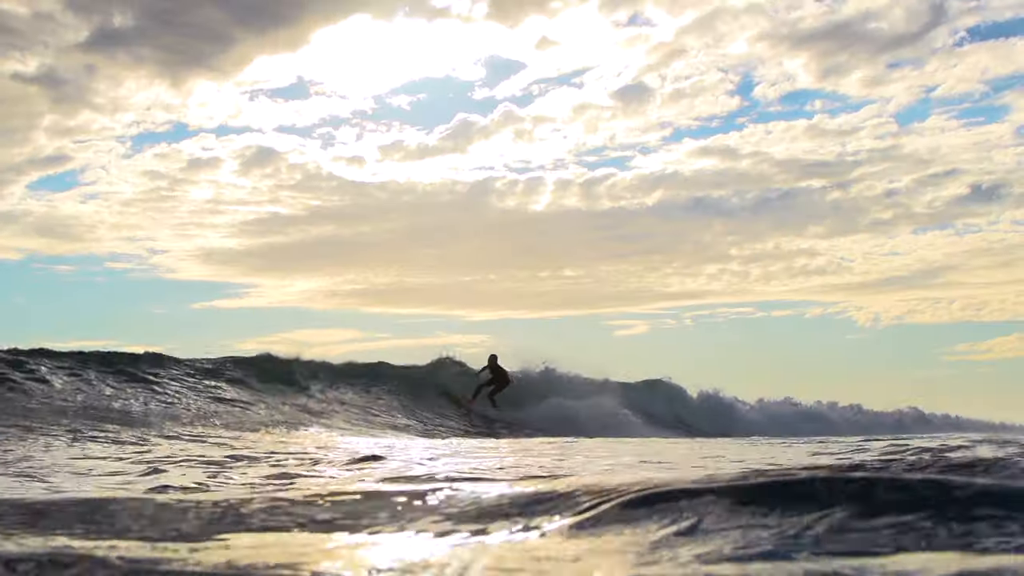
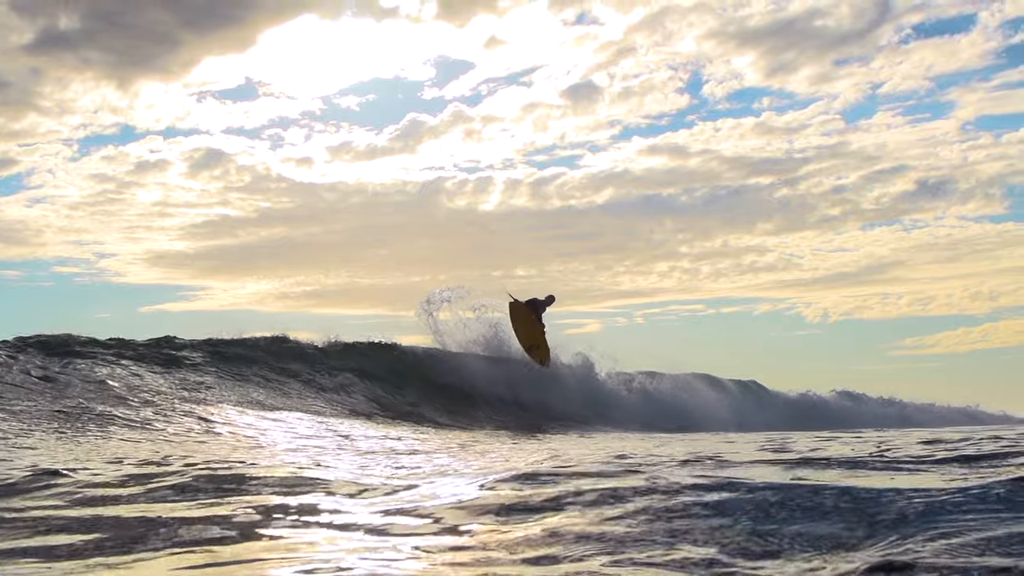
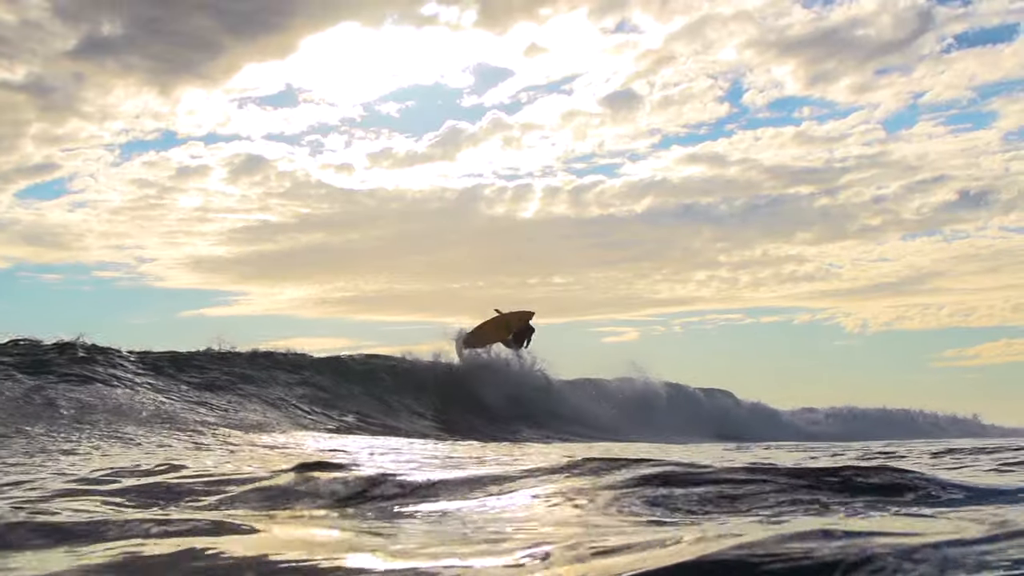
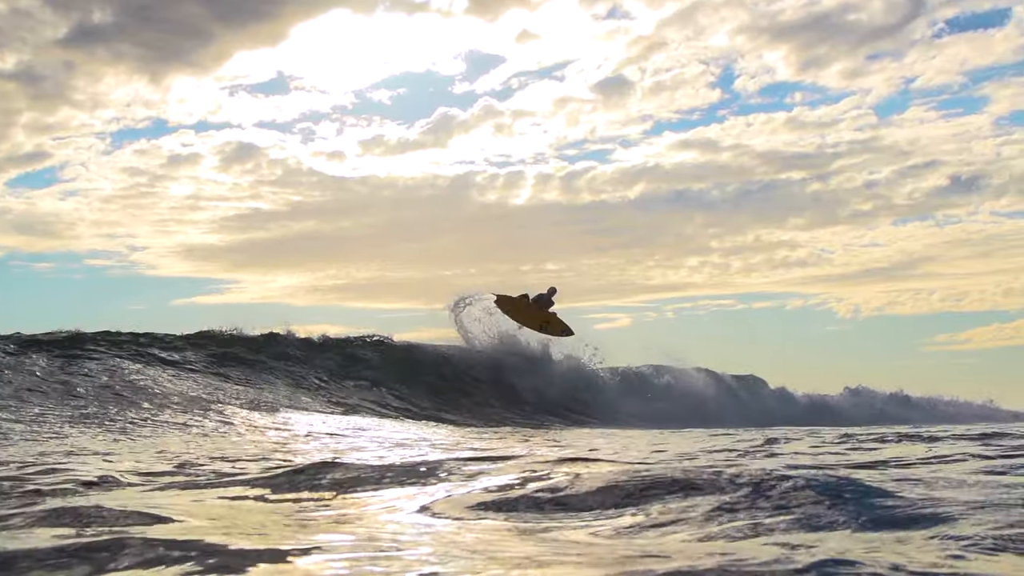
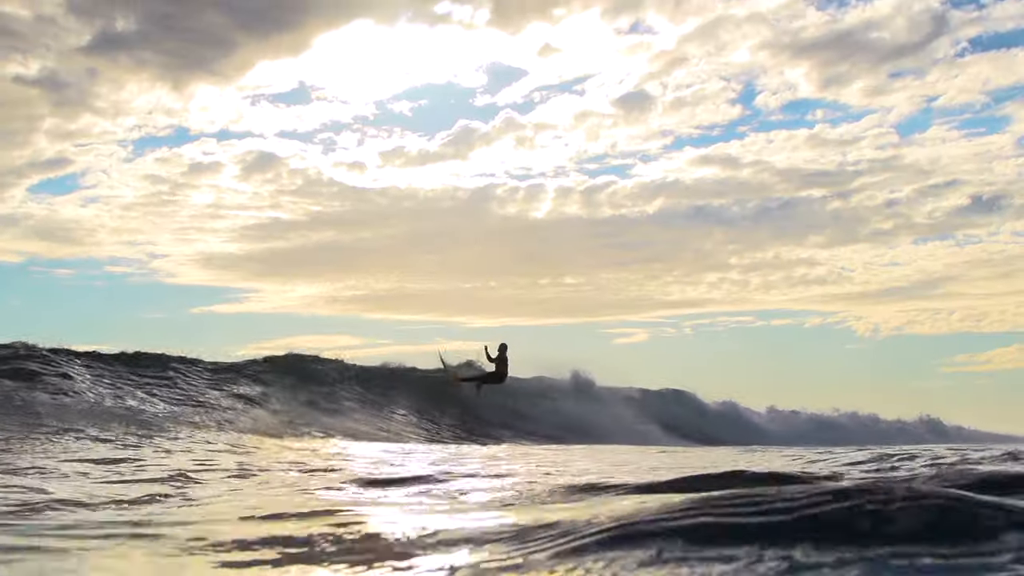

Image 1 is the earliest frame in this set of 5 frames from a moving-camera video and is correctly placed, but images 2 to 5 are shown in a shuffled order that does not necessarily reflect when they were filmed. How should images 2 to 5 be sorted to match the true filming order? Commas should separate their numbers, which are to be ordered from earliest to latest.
5, 3, 4, 2
